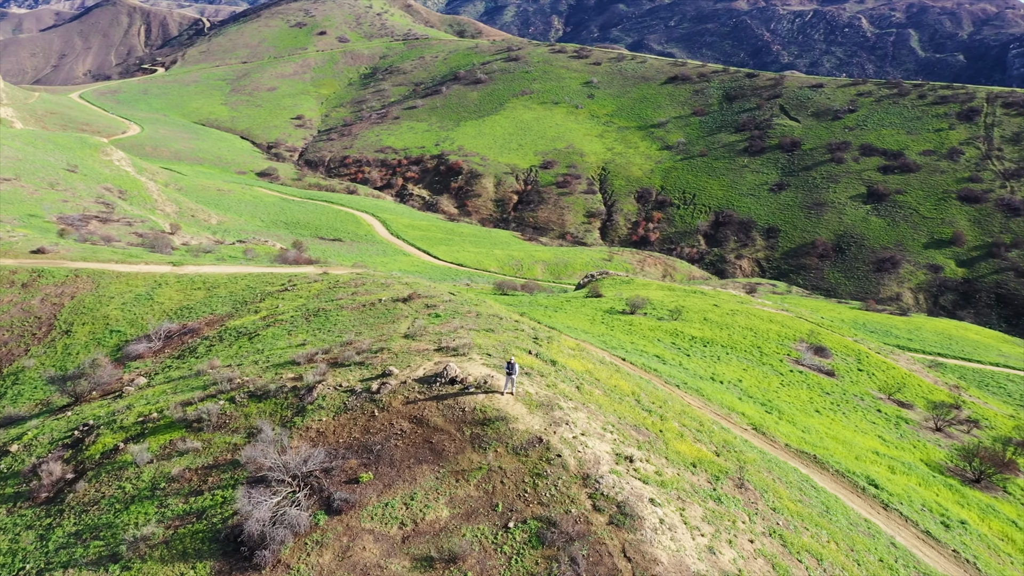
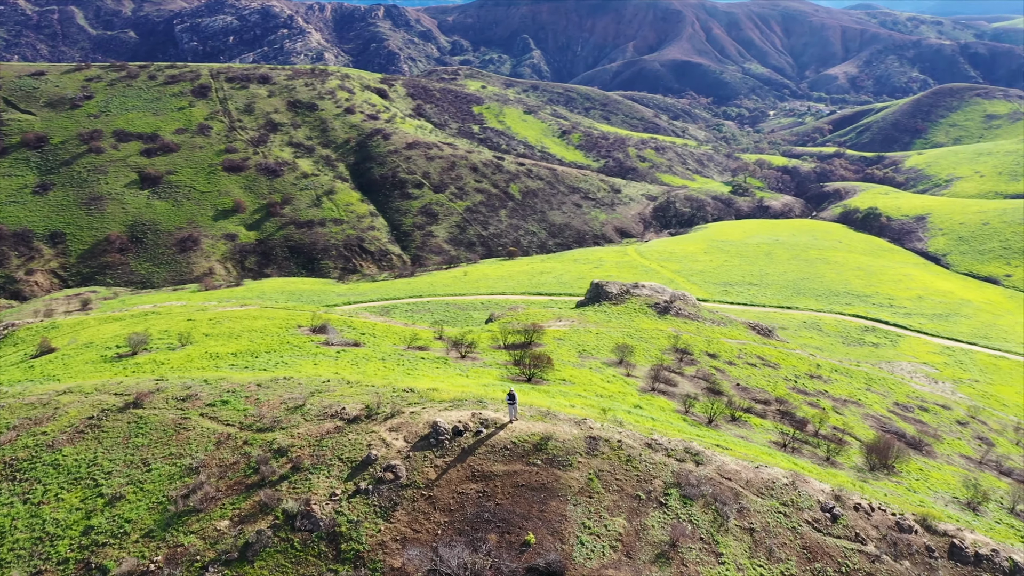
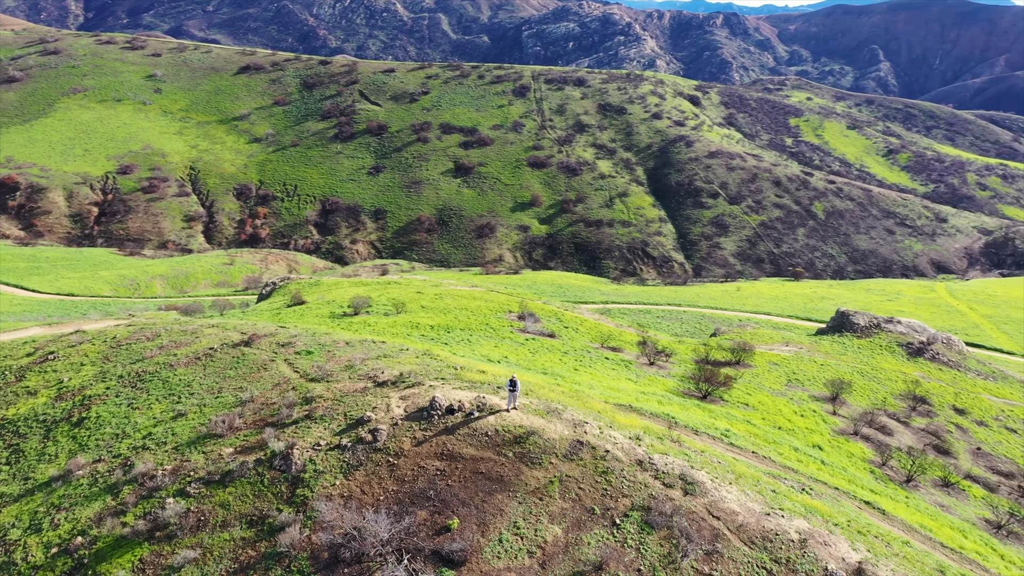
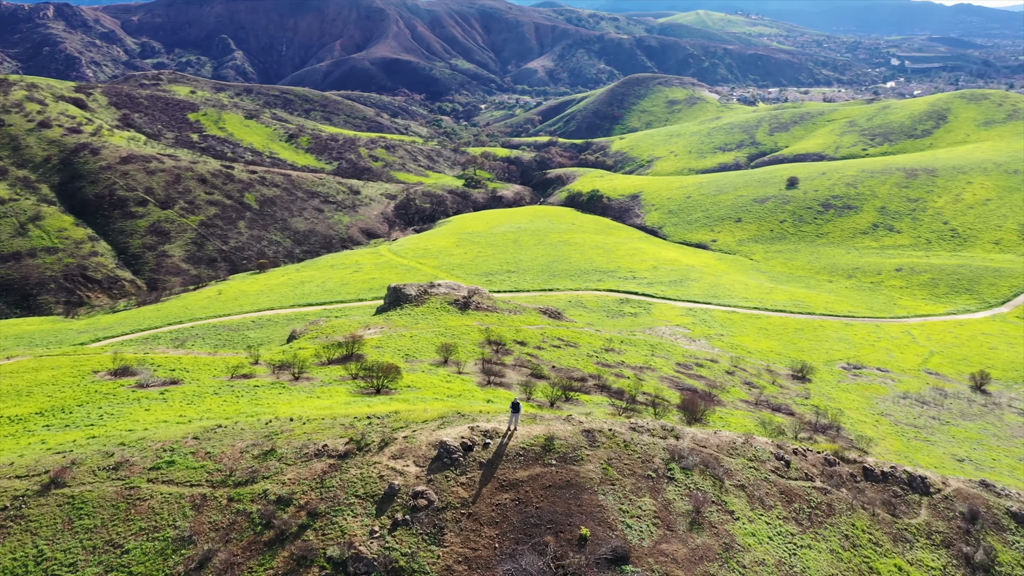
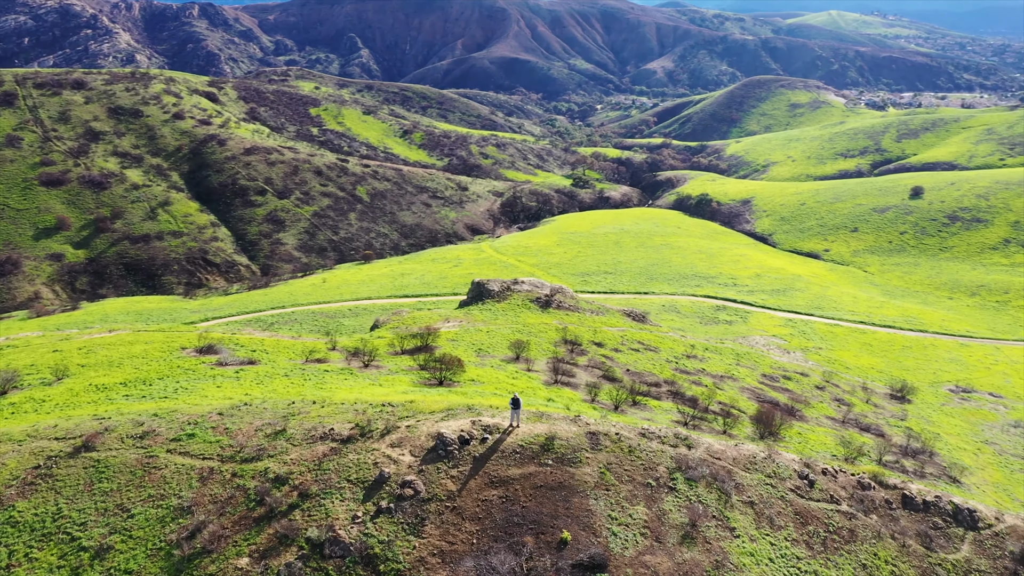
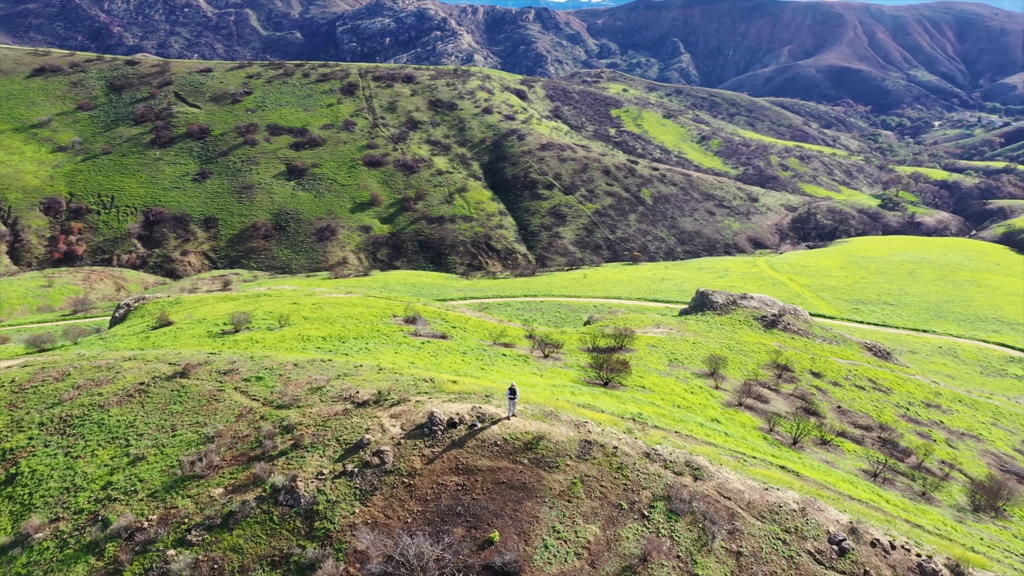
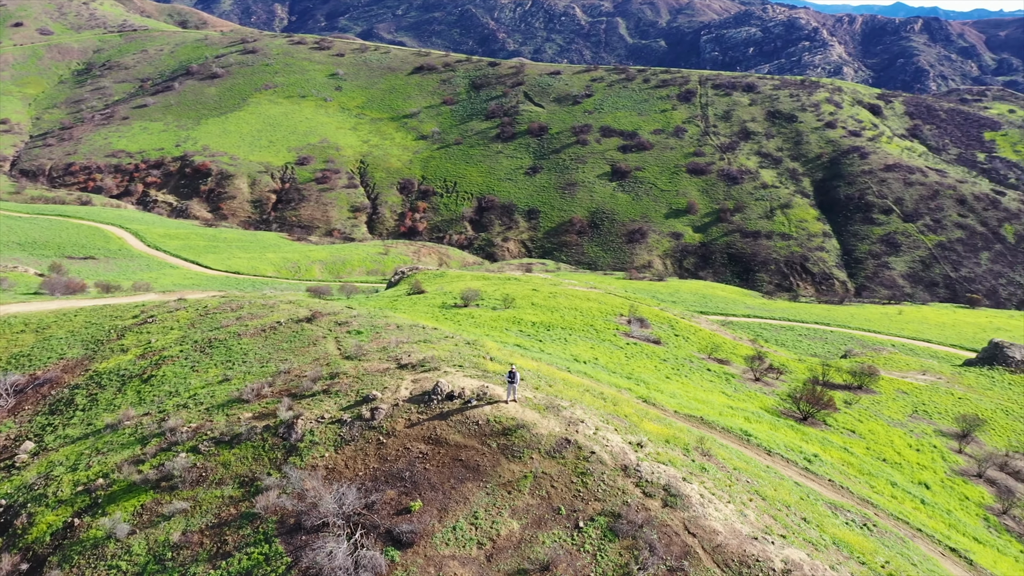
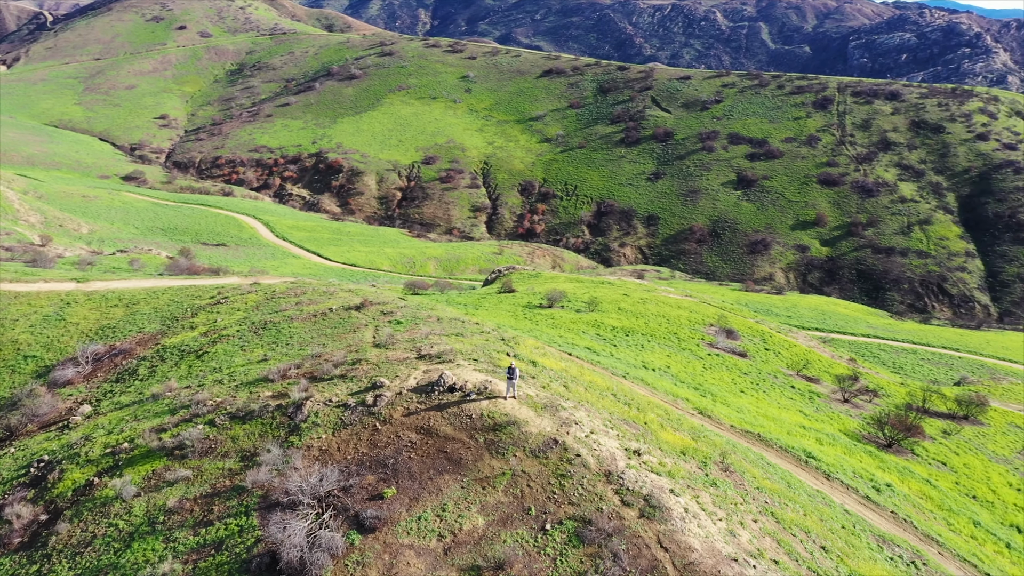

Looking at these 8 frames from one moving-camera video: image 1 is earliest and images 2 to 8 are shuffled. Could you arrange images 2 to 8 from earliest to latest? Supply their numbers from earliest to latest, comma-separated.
8, 7, 3, 6, 2, 5, 4
